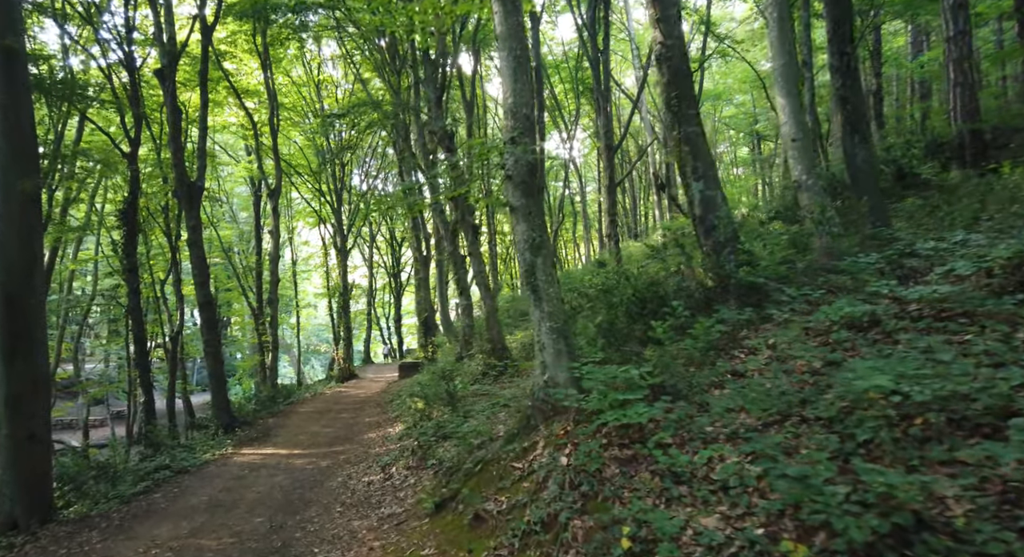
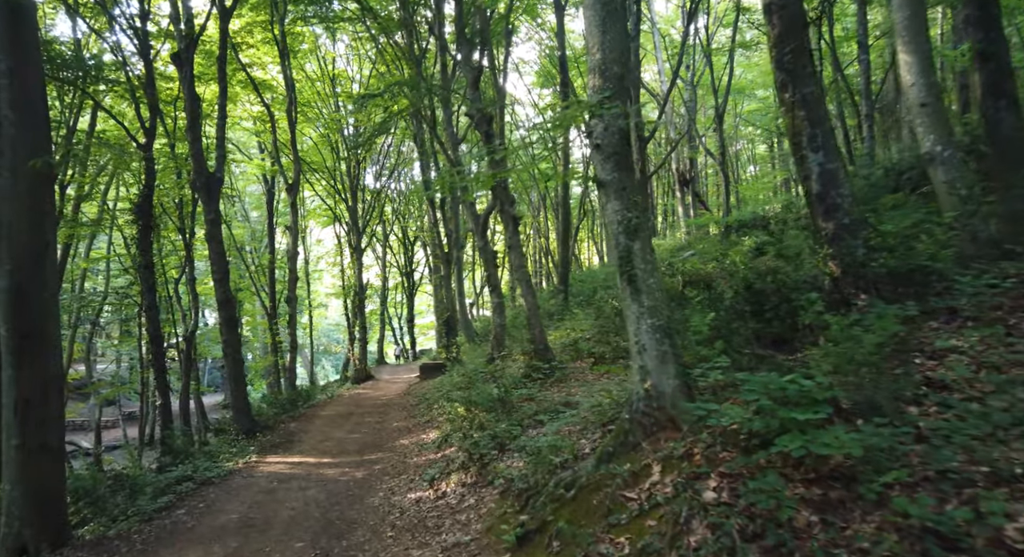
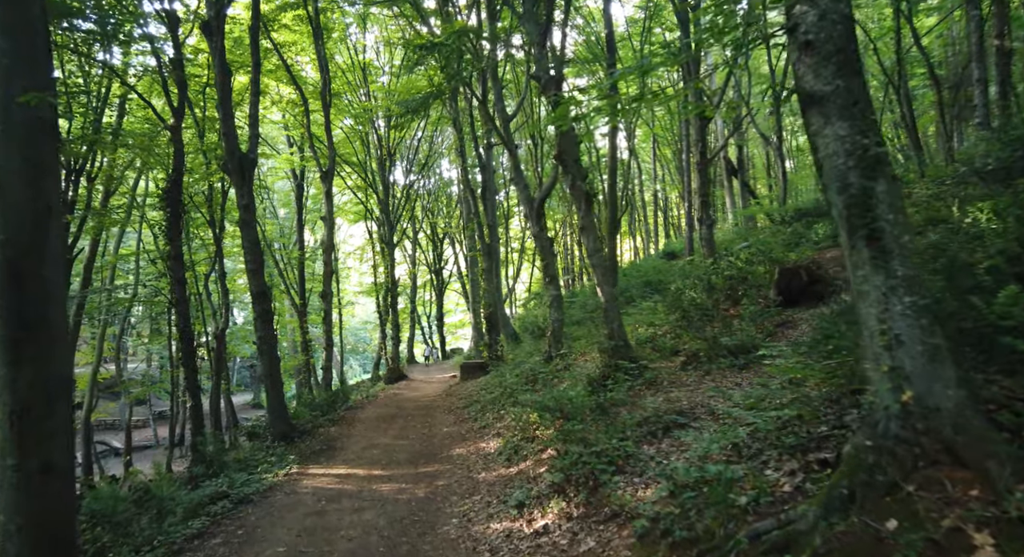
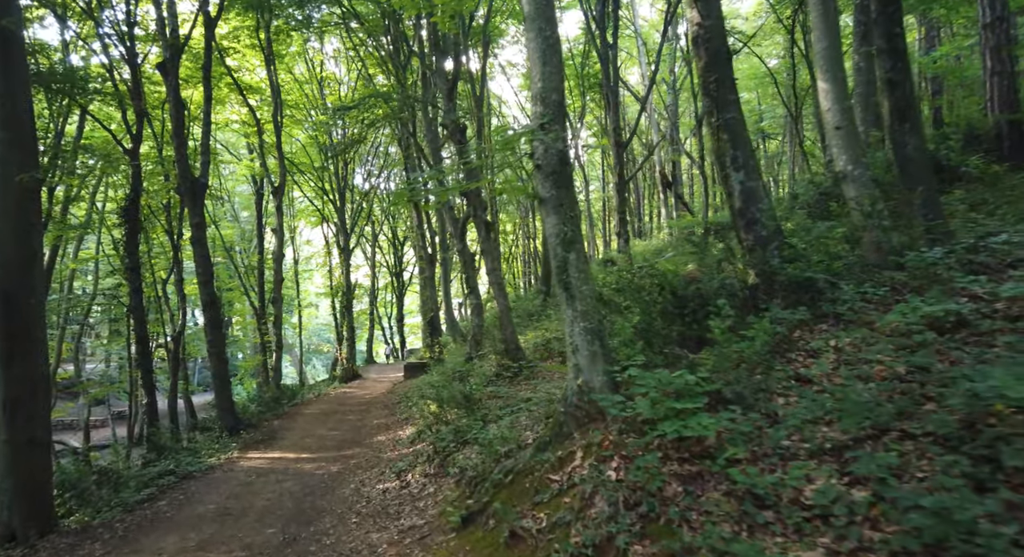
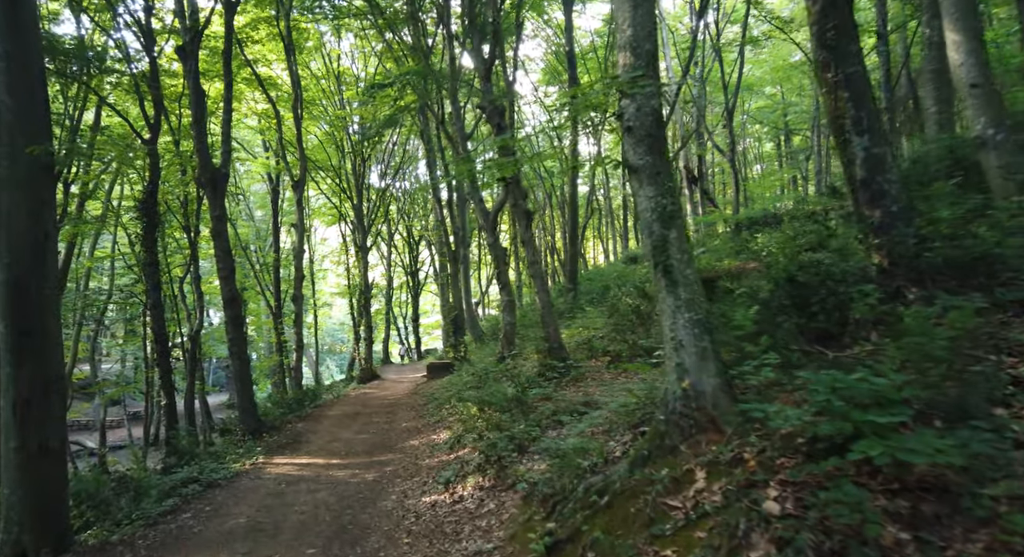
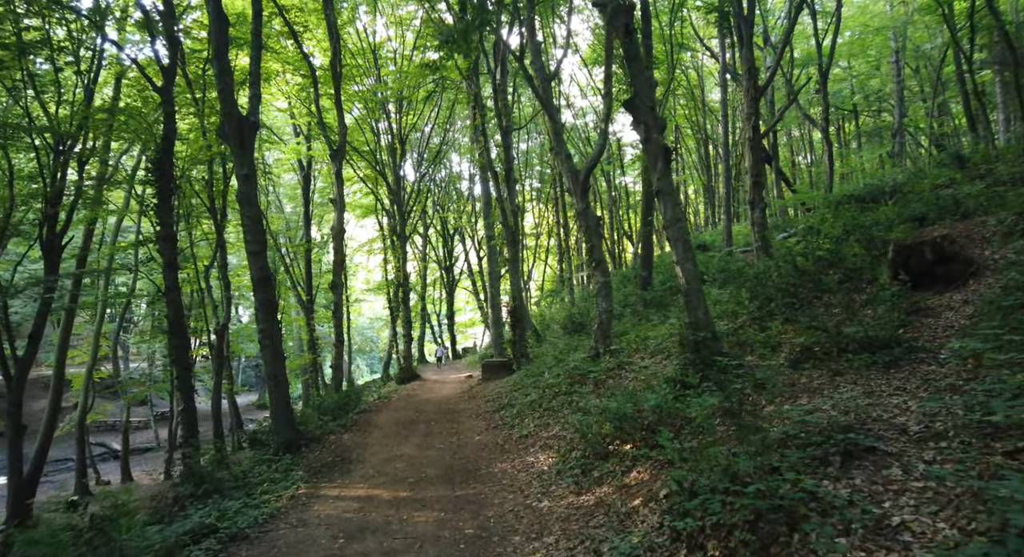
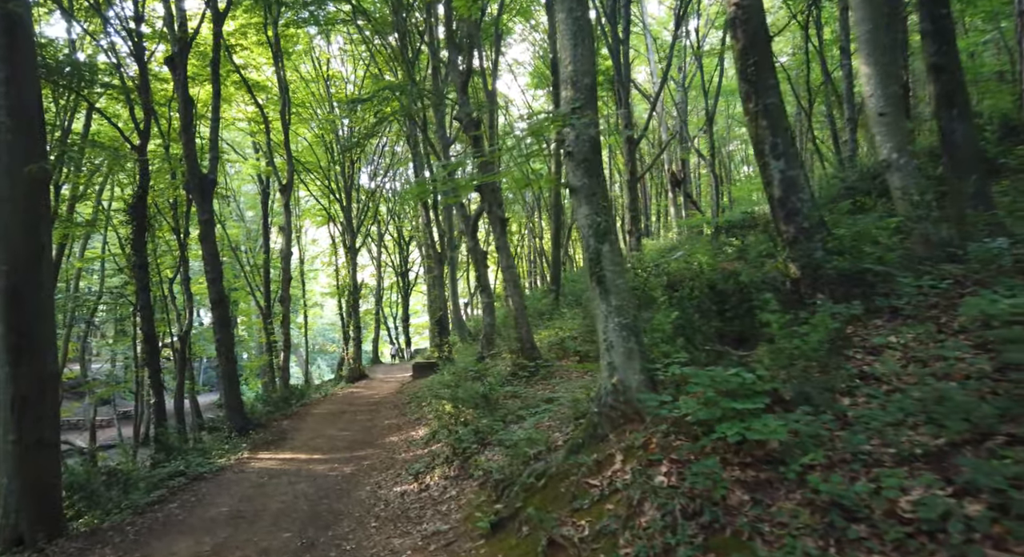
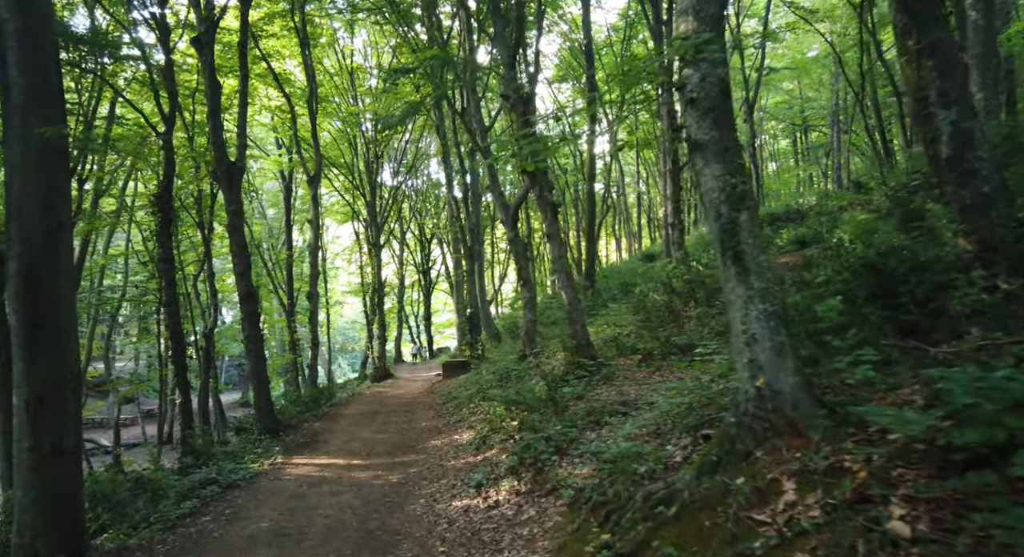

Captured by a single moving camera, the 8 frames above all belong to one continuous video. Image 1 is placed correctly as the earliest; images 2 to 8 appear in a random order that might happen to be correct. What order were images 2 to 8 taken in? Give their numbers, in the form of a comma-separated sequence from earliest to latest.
4, 7, 2, 5, 8, 3, 6
